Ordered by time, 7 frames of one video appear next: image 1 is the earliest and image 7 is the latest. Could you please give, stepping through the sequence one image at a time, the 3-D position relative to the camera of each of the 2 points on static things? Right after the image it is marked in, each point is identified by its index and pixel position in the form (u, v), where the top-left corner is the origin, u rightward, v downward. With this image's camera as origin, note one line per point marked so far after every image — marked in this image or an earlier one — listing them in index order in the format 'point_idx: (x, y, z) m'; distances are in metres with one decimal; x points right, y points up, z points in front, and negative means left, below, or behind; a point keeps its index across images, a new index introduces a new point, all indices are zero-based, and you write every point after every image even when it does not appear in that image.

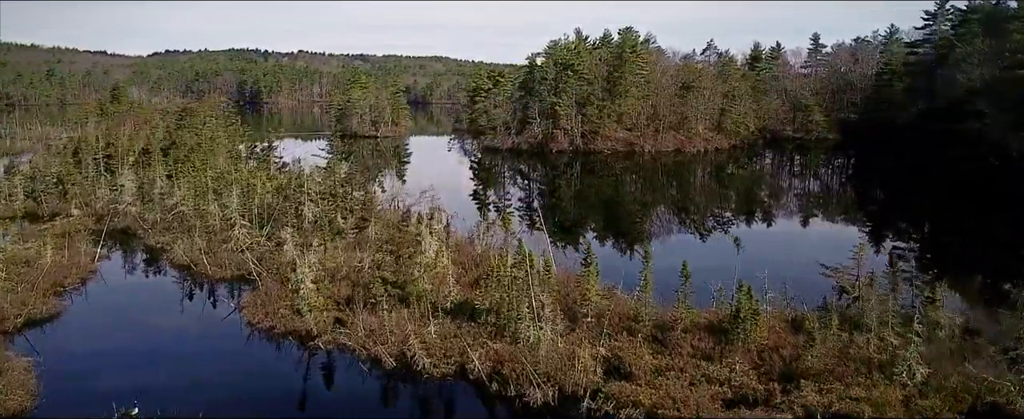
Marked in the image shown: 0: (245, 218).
0: (-6.5, -0.2, +16.6) m
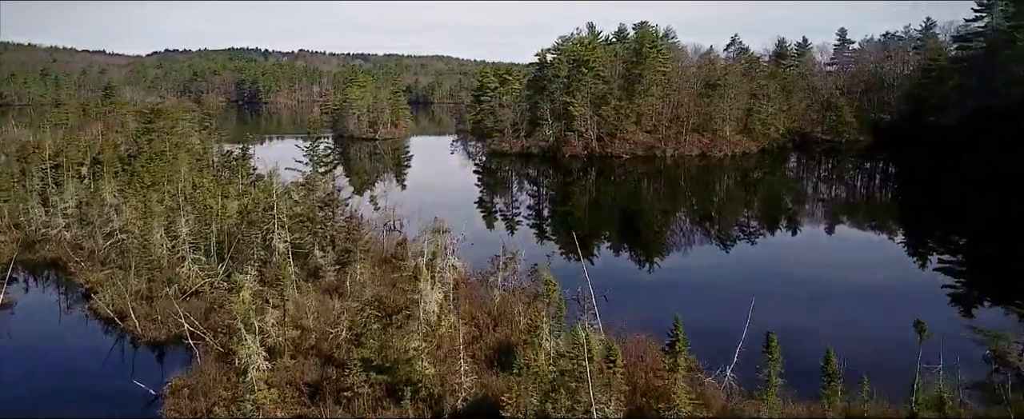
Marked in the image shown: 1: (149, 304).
0: (-6.1, -0.8, +13.1) m
1: (-6.5, -1.8, +12.1) m
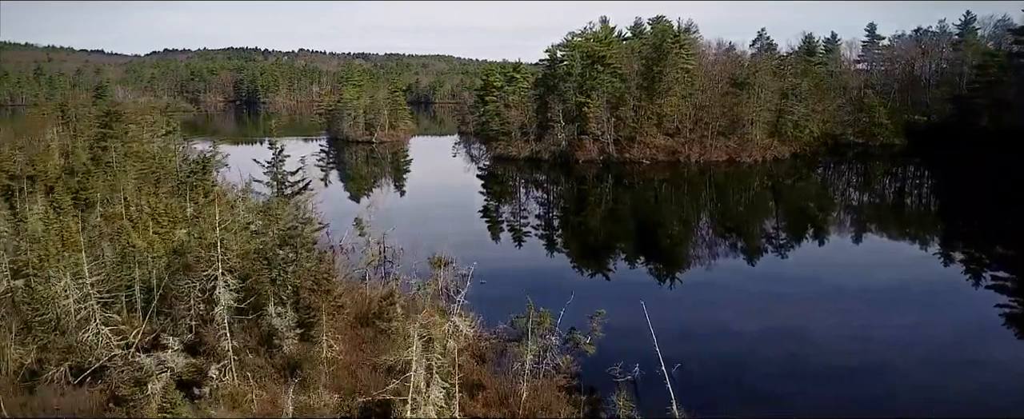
0: (-5.7, -1.4, +9.7) m
1: (-6.2, -2.3, +8.7) m
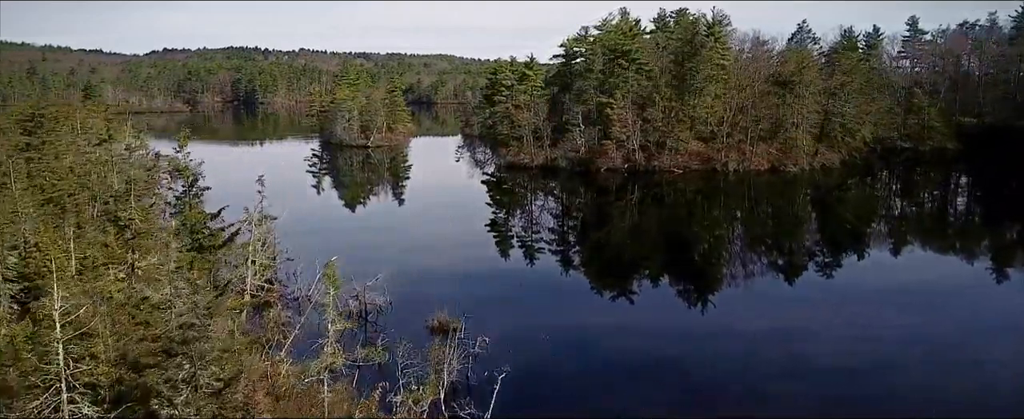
0: (-5.2, -2.0, +5.5) m
1: (-5.7, -3.0, +4.5) m
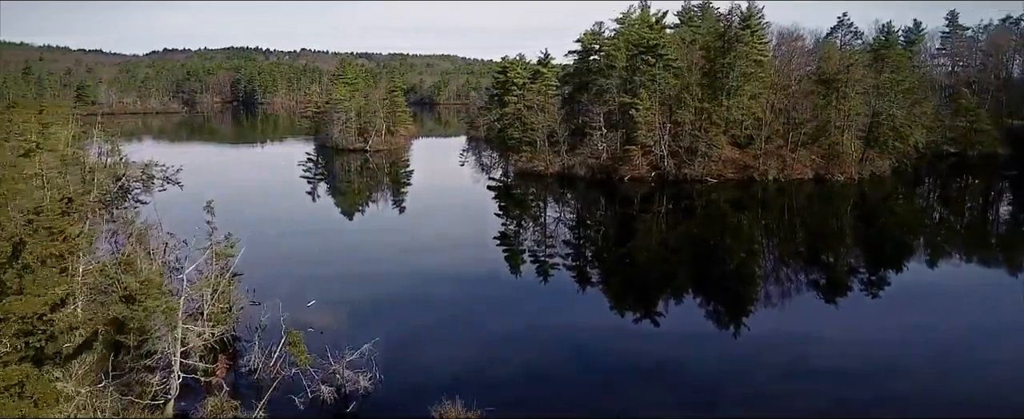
0: (-4.8, -2.5, +2.3) m
1: (-5.3, -3.5, +1.3) m
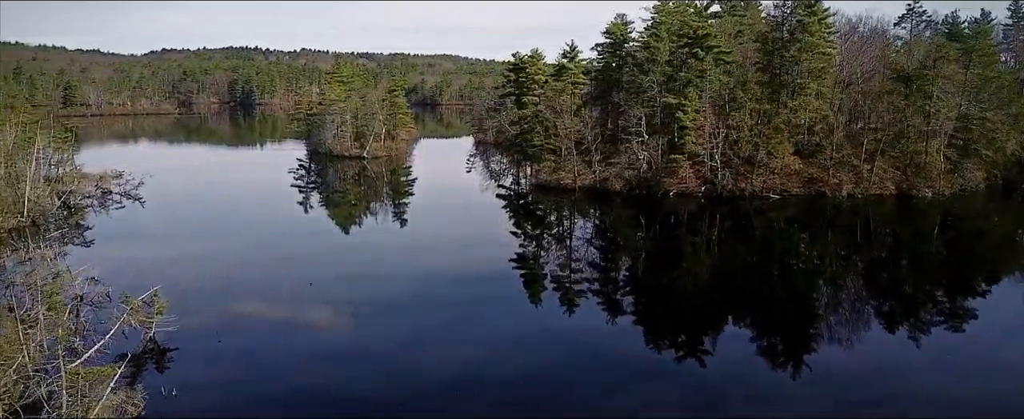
0: (-4.1, -3.2, -2.0) m
1: (-4.5, -4.2, -3.0) m
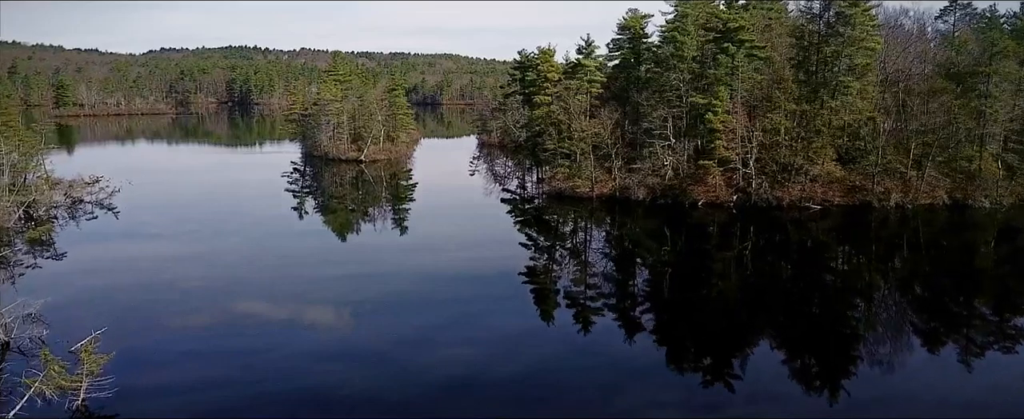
0: (-3.7, -3.6, -4.2) m
1: (-4.2, -4.6, -5.2) m
